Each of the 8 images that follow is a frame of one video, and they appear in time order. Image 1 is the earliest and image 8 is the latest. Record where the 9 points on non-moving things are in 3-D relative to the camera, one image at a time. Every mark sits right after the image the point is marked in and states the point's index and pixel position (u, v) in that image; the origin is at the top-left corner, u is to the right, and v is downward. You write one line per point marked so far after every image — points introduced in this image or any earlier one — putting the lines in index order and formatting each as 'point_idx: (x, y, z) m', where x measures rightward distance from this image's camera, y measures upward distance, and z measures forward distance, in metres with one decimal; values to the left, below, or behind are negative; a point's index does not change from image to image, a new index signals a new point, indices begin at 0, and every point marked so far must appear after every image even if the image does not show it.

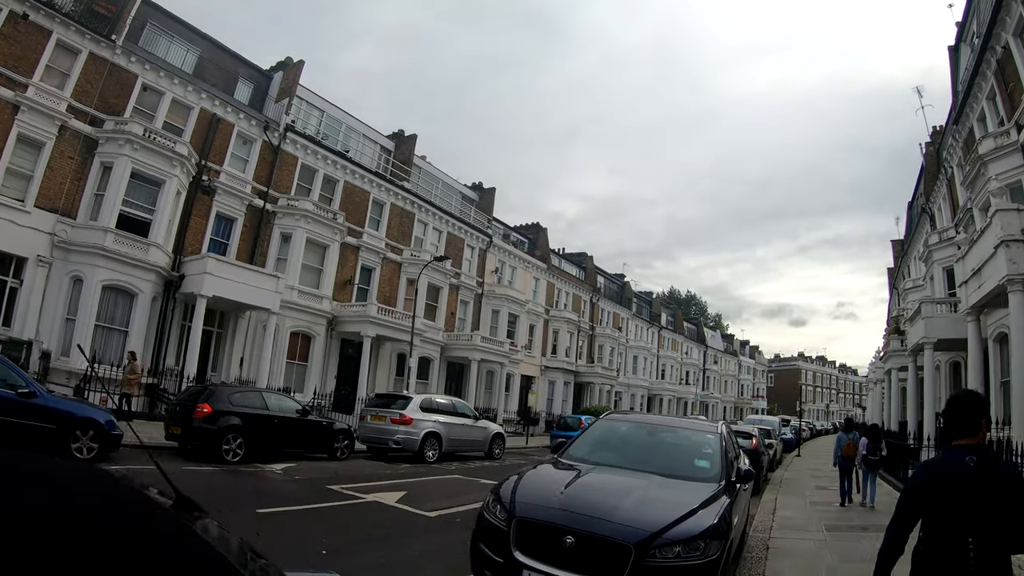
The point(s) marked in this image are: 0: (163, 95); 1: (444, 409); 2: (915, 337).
0: (-12.1, +6.5, +19.8) m
1: (-1.6, -2.9, +13.5) m
2: (+11.3, -1.4, +15.8) m
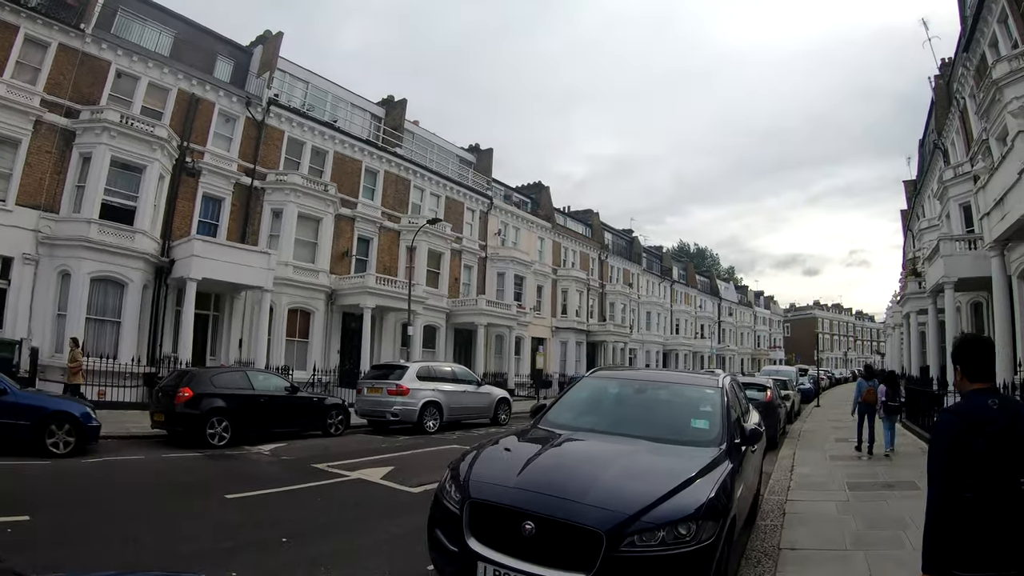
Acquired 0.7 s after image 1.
0: (-12.5, +7.1, +19.0) m
1: (-1.6, -2.0, +13.0) m
2: (+11.3, +0.3, +14.9) m
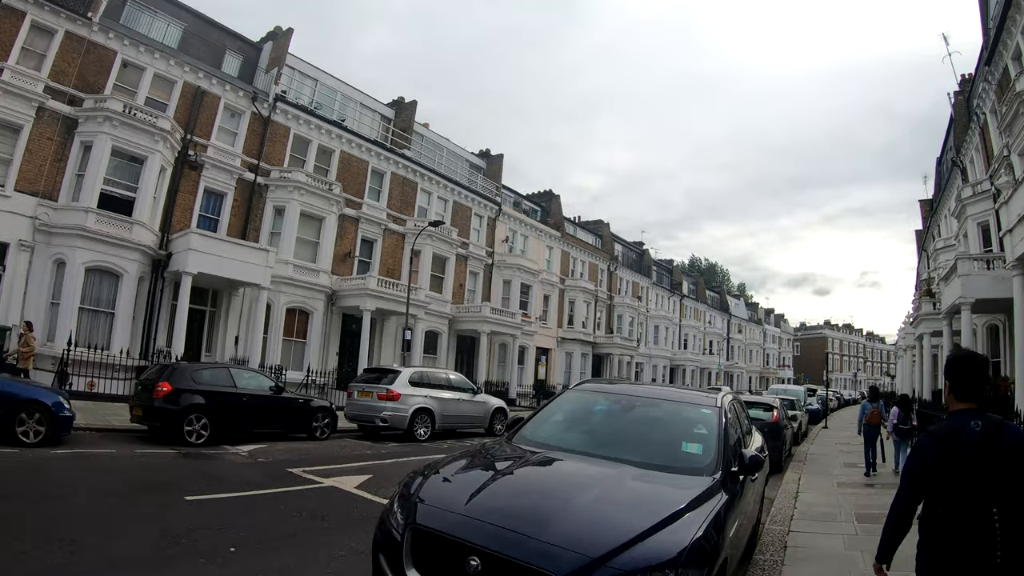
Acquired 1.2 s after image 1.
0: (-12.1, +7.3, +18.9) m
1: (-1.7, -2.1, +12.6) m
2: (+11.3, -0.2, +14.3) m
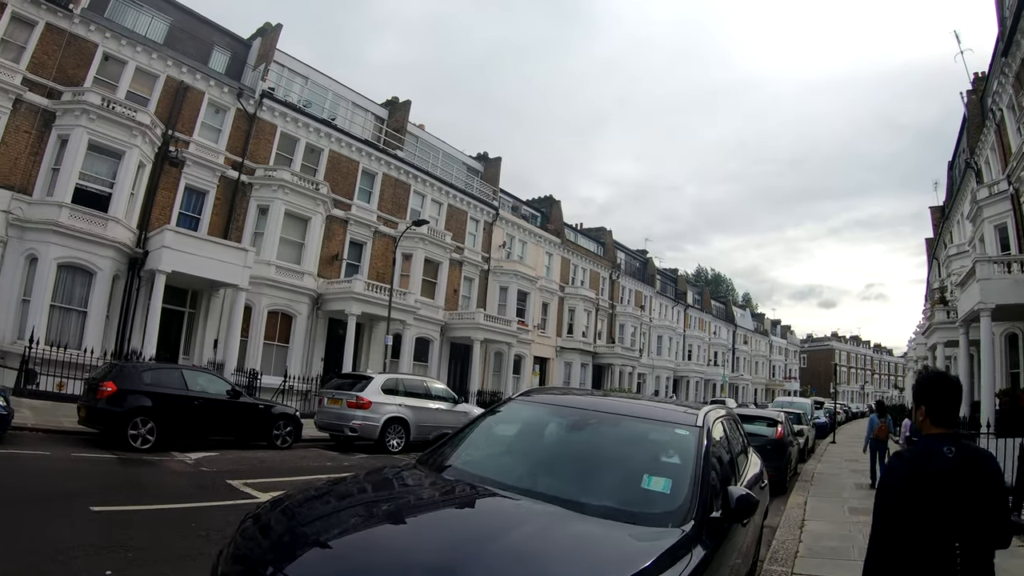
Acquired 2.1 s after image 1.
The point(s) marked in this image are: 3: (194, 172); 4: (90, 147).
0: (-12.3, +7.2, +18.3) m
1: (-2.0, -2.1, +11.8) m
2: (+11.0, -0.4, +13.4) m
3: (-10.6, +3.9, +19.1) m
4: (-12.3, +4.1, +16.4) m
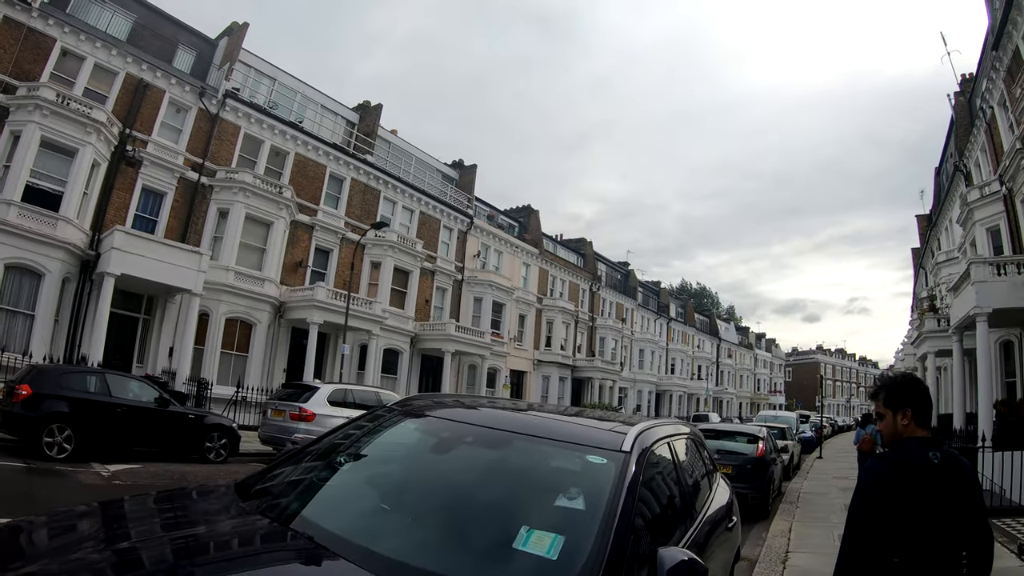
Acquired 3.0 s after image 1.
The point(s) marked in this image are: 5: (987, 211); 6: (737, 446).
0: (-13.2, +7.0, +17.3) m
1: (-2.7, -2.2, +10.7) m
2: (+10.2, -0.5, +12.7) m
3: (-11.5, +3.6, +18.0) m
4: (-13.2, +3.9, +15.4) m
5: (+12.7, +2.1, +15.1) m
6: (+3.1, -2.2, +7.8) m
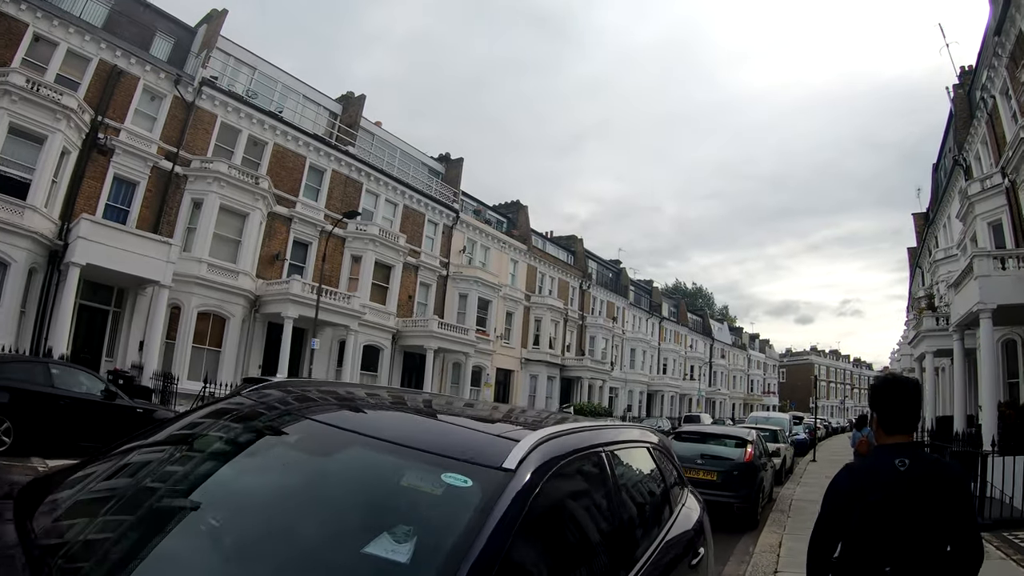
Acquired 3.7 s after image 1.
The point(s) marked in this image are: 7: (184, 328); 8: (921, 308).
0: (-13.6, +7.2, +16.5) m
1: (-3.2, -2.1, +10.1) m
2: (+9.8, -0.4, +12.1) m
3: (-12.0, +3.9, +17.3) m
4: (-13.6, +4.2, +14.6) m
5: (+12.3, +2.2, +14.5) m
6: (+2.7, -2.1, +7.1) m
7: (-9.8, -1.3, +16.7) m
8: (+13.8, -0.7, +19.0) m
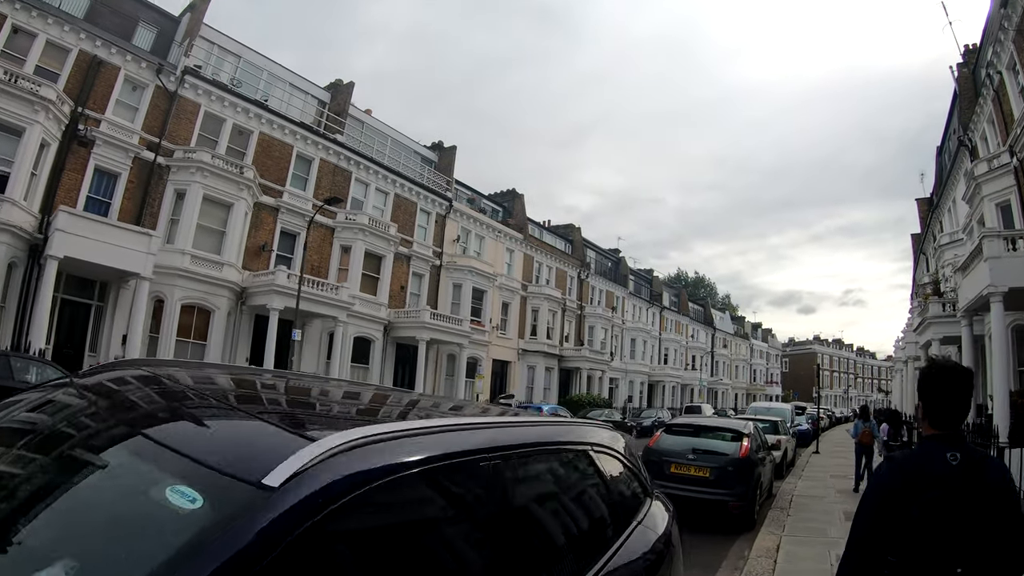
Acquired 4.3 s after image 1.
0: (-14.0, +7.4, +16.0) m
1: (-3.4, -1.9, +9.6) m
2: (+9.5, -0.1, +11.6) m
3: (-12.2, +4.1, +16.8) m
4: (-13.9, +4.3, +14.1) m
5: (+12.0, +2.6, +13.9) m
6: (+2.4, -1.8, +6.6) m
7: (-10.0, -1.0, +16.3) m
8: (+13.6, -0.2, +18.4) m
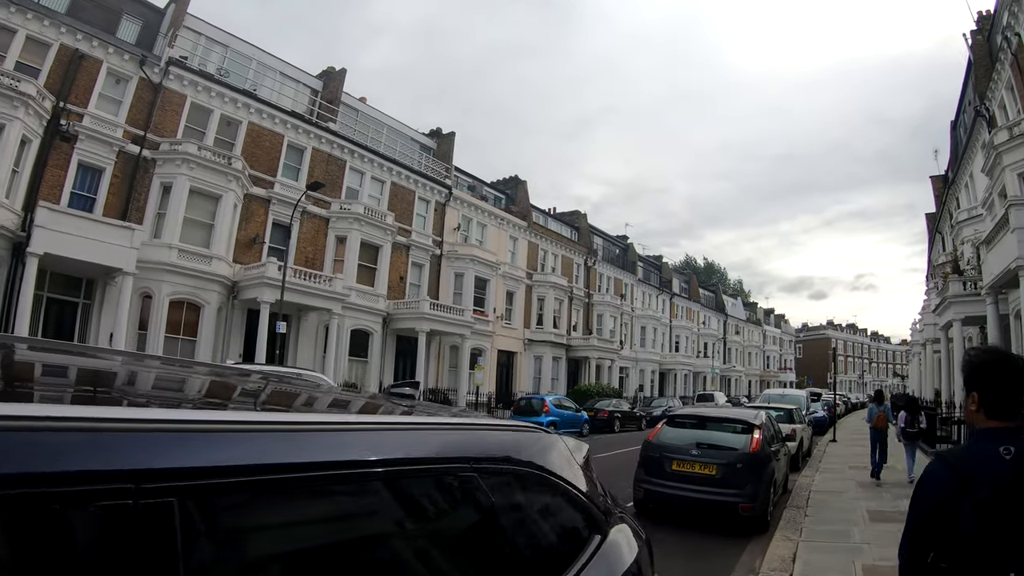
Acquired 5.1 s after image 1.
0: (-14.2, +7.4, +15.4) m
1: (-3.5, -1.7, +9.0) m
2: (+9.4, +0.4, +10.7) m
3: (-12.4, +4.1, +16.2) m
4: (-14.1, +4.3, +13.6) m
5: (+11.9, +3.1, +13.0) m
6: (+2.3, -1.6, +5.9) m
7: (-10.0, -0.9, +15.8) m
8: (+13.6, +0.5, +17.5) m
